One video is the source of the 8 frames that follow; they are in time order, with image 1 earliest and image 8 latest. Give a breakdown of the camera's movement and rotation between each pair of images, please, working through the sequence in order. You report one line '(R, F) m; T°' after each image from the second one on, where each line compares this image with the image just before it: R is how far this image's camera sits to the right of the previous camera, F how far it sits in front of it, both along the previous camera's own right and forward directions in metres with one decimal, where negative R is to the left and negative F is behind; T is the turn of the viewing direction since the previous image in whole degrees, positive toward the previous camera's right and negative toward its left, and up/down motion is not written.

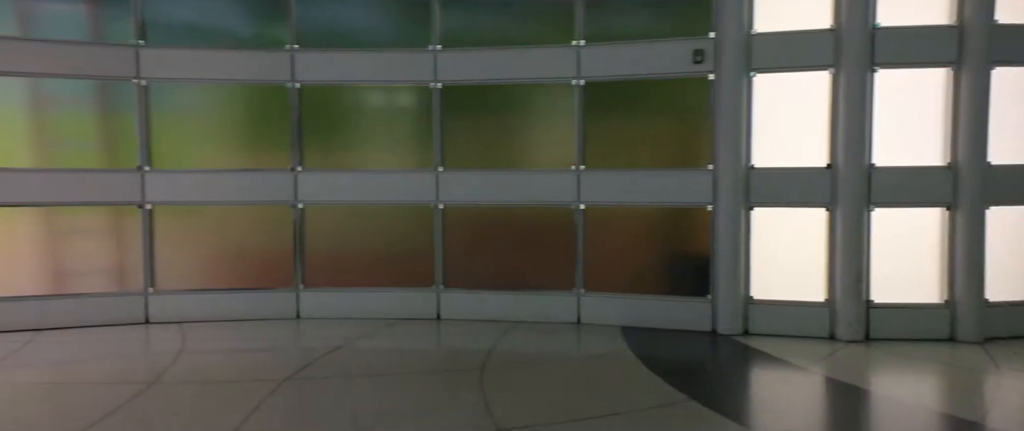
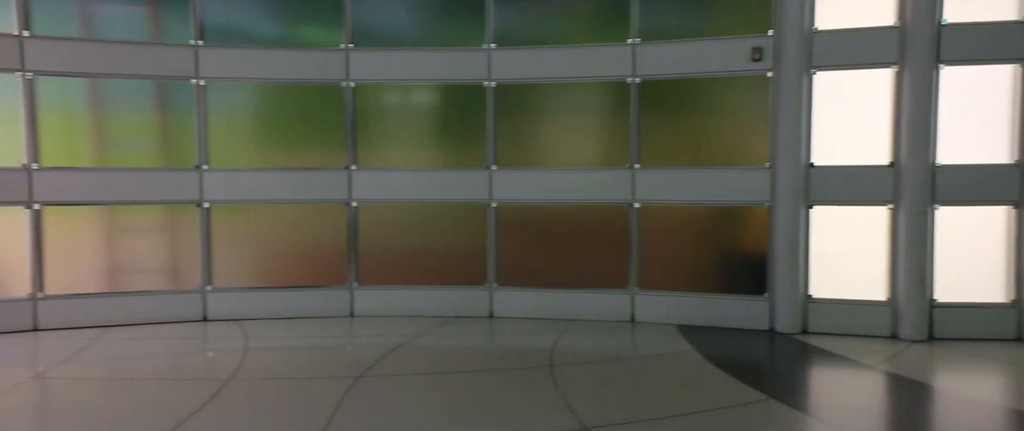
(-0.4, 0.0) m; -1°
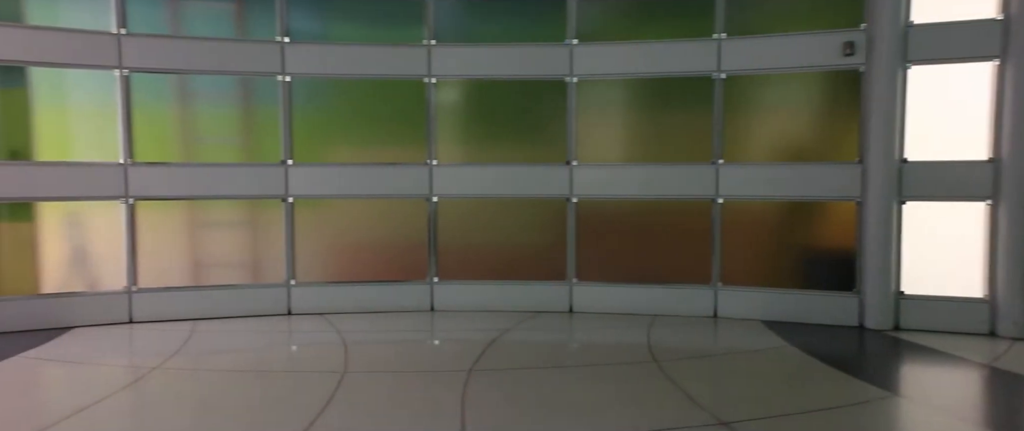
(-0.7, 0.0) m; -2°
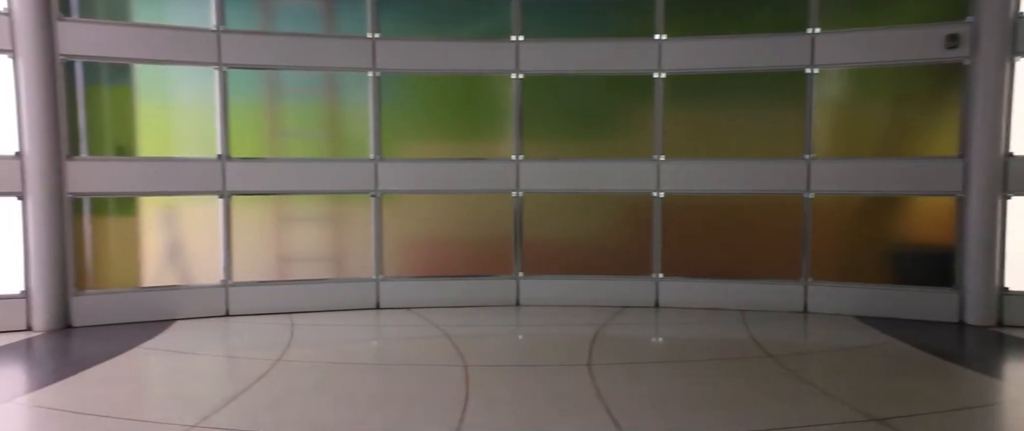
(-0.8, 0.0) m; -2°
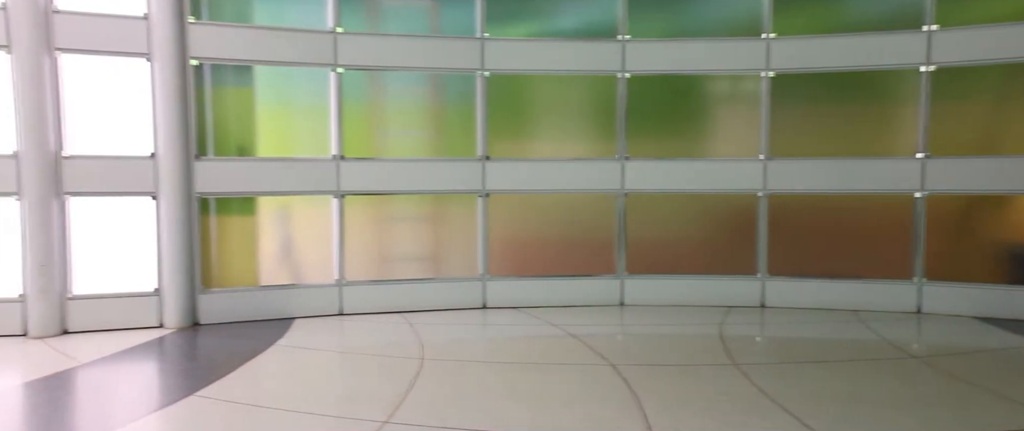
(-0.9, 0.0) m; -2°
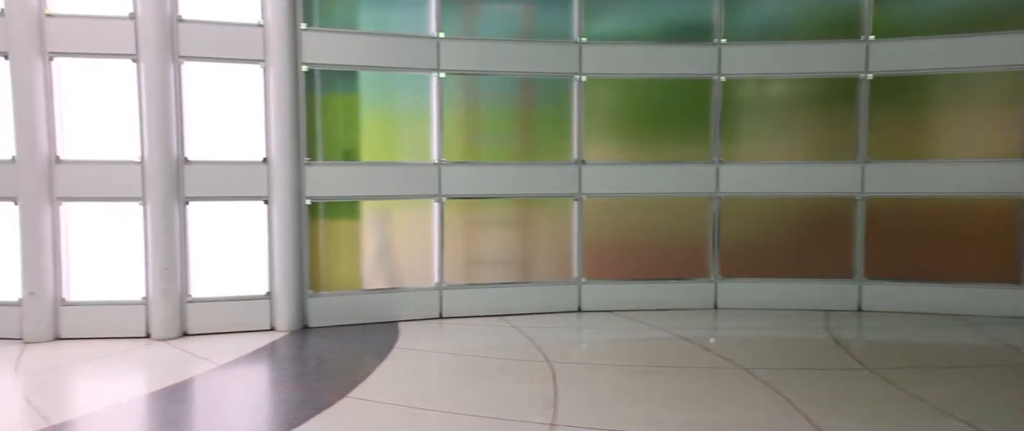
(-0.8, 0.0) m; -2°
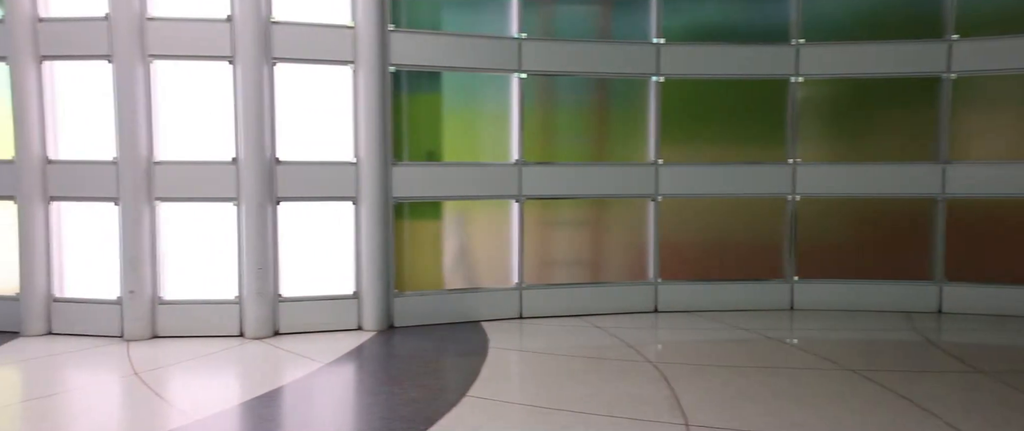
(-0.7, 0.0) m; -1°
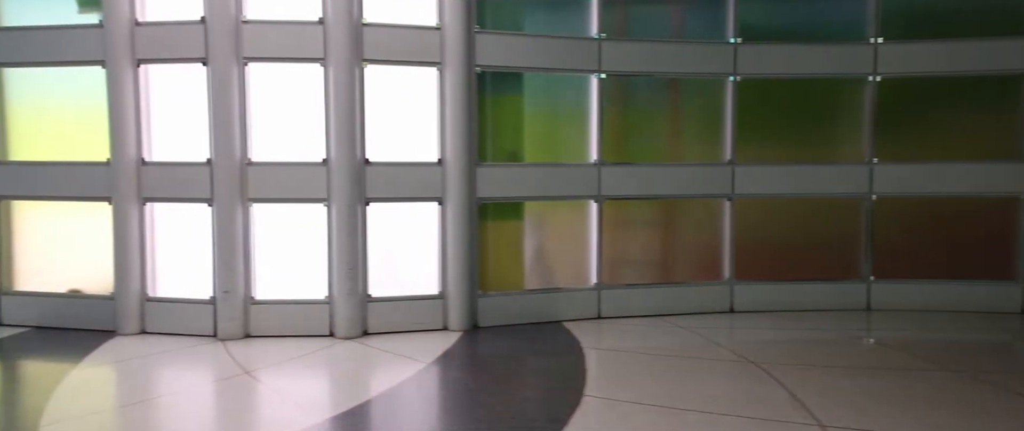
(-0.7, 0.0) m; -2°
